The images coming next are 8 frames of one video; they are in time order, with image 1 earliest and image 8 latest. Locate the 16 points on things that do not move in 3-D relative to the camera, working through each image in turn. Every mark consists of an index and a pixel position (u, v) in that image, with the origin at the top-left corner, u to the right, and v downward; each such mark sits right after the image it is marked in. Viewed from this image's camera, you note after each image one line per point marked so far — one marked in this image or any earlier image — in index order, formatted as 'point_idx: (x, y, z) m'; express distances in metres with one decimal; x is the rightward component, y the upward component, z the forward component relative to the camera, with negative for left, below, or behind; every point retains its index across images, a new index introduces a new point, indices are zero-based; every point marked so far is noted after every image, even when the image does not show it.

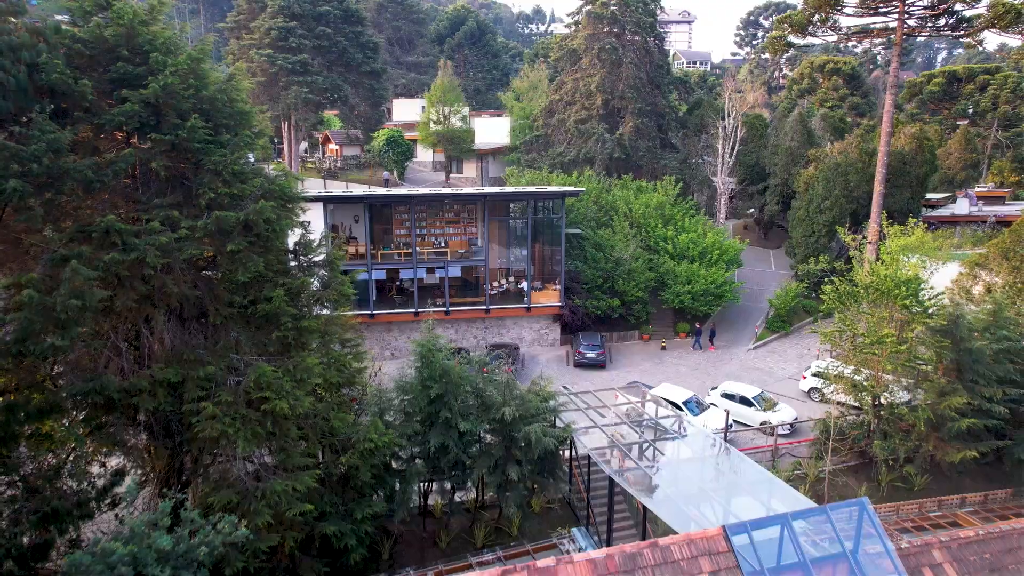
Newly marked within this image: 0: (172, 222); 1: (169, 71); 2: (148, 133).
0: (-11.4, +2.3, +11.8) m
1: (-11.3, +7.2, +11.6) m
2: (-12.2, +5.3, +11.8) m
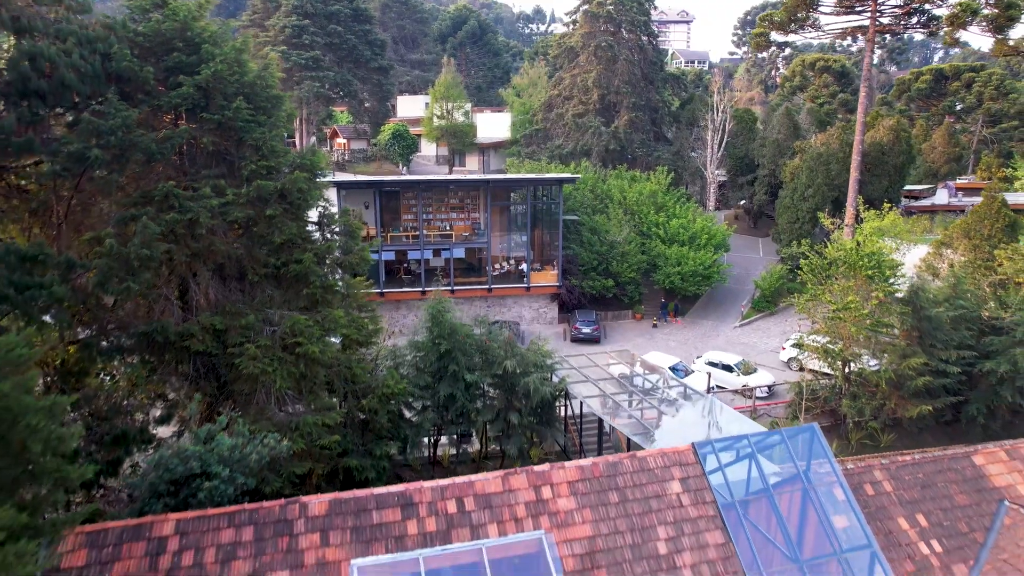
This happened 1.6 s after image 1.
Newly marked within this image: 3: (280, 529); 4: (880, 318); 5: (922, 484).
0: (-11.4, +3.8, +13.6) m
1: (-11.3, +8.7, +13.5) m
2: (-12.2, +6.8, +13.6) m
3: (-6.4, -6.6, +9.6) m
4: (+20.8, -1.6, +19.9) m
5: (+15.0, -7.1, +12.9) m
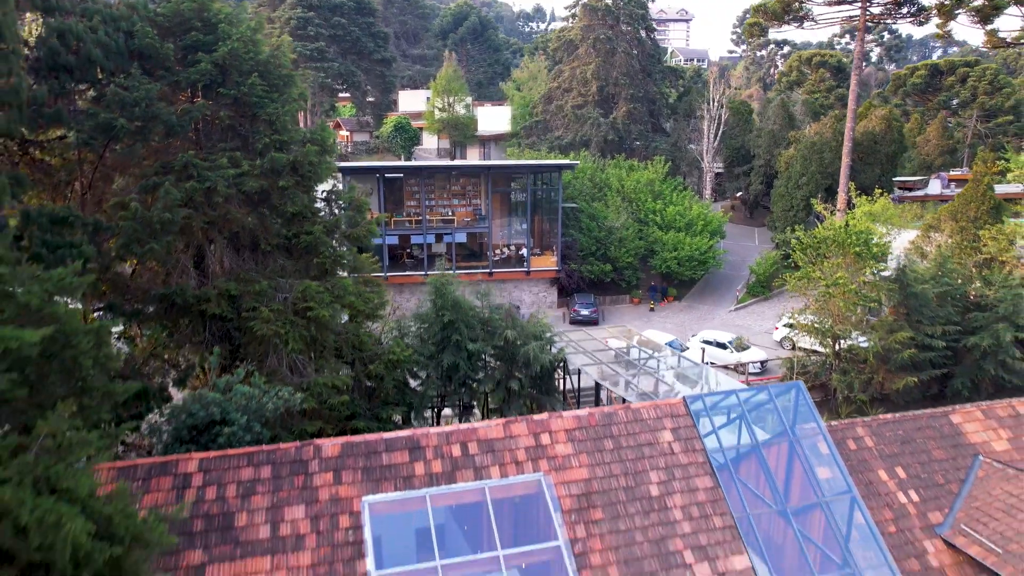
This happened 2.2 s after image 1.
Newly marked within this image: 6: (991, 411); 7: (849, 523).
0: (-11.3, +5.2, +14.3) m
1: (-11.3, +10.1, +14.2) m
2: (-12.1, +8.1, +14.3) m
3: (-6.4, -5.3, +10.3) m
4: (+20.8, -0.3, +20.6) m
5: (+15.1, -5.8, +13.6) m
6: (+19.5, -5.0, +14.3) m
7: (+11.3, -8.0, +11.7) m
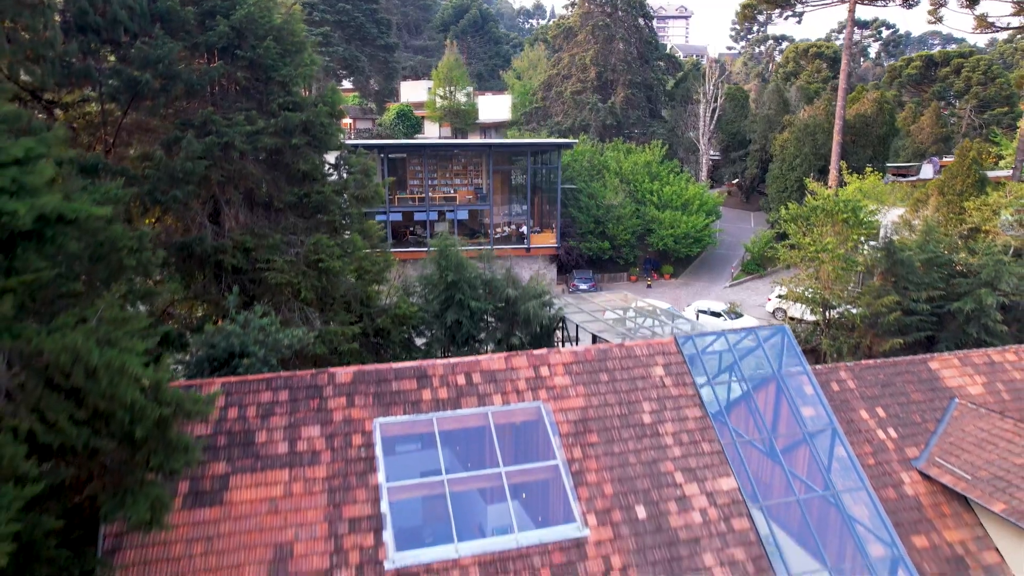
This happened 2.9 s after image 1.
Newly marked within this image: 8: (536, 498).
0: (-11.3, +7.2, +15.1) m
1: (-11.2, +12.1, +14.9) m
2: (-12.1, +10.1, +15.1) m
3: (-6.3, -3.3, +11.1) m
4: (+20.9, +1.7, +21.3) m
5: (+15.1, -3.8, +14.3) m
6: (+19.6, -3.0, +15.1) m
7: (+11.4, -6.0, +12.5) m
8: (+0.7, -6.4, +10.8) m
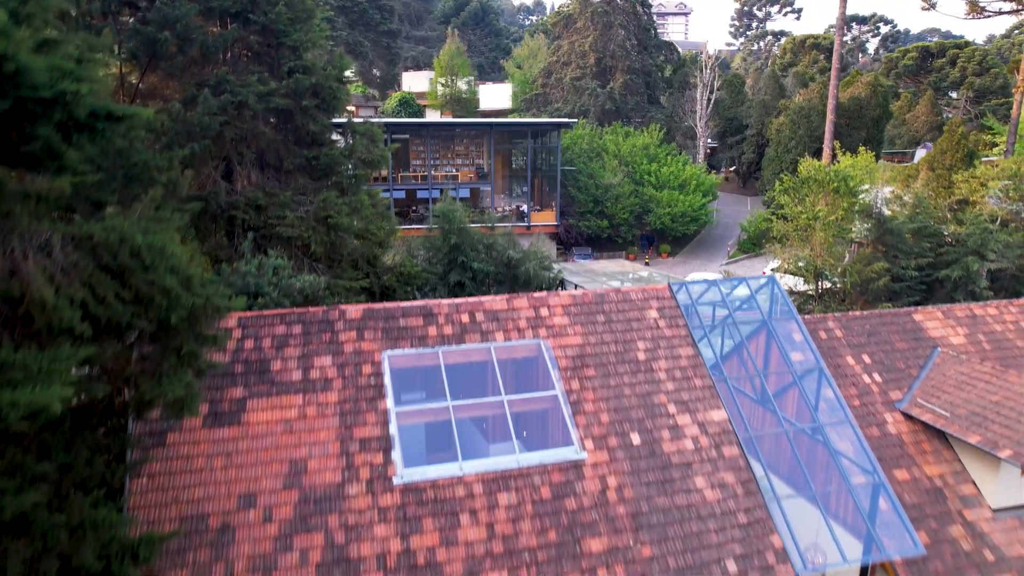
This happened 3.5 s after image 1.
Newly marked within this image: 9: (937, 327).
0: (-11.2, +9.1, +15.7) m
1: (-11.2, +14.1, +15.6) m
2: (-12.0, +12.1, +15.7) m
3: (-6.3, -1.3, +11.7) m
4: (+20.9, +3.7, +22.0) m
5: (+15.1, -1.9, +14.9) m
6: (+19.6, -1.1, +15.7) m
7: (+11.4, -4.0, +13.1) m
8: (+0.8, -4.4, +11.4) m
9: (+18.5, -1.7, +15.3) m
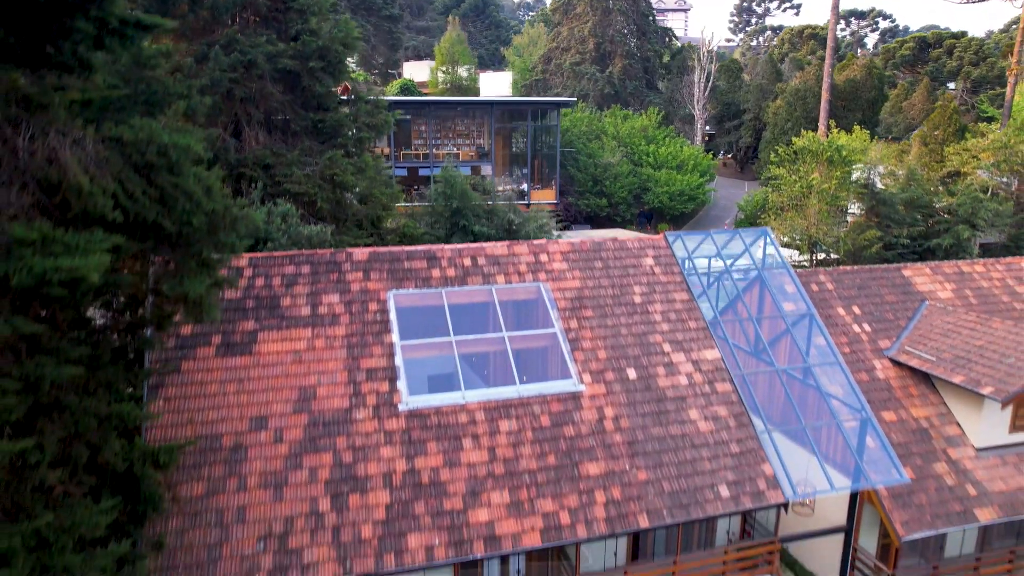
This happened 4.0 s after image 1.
0: (-11.2, +11.1, +16.2) m
1: (-11.1, +16.1, +16.0) m
2: (-12.0, +14.1, +16.1) m
3: (-6.2, +0.7, +12.1) m
4: (+21.0, +5.6, +22.4) m
5: (+15.2, +0.1, +15.4) m
6: (+19.6, +0.9, +16.2) m
7: (+11.4, -2.0, +13.6) m
8: (+0.8, -2.4, +11.8) m
9: (+18.5, +0.3, +15.8) m
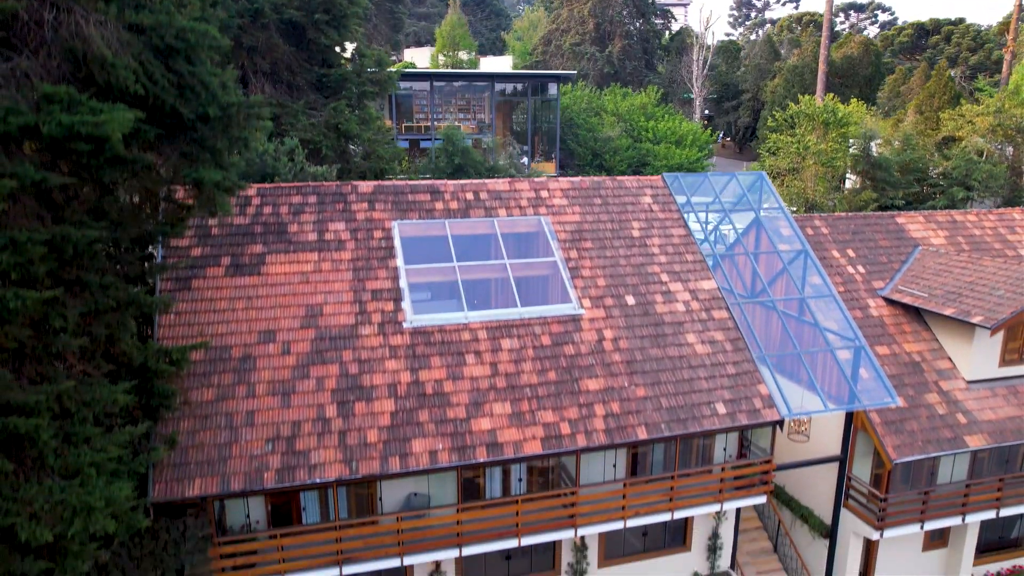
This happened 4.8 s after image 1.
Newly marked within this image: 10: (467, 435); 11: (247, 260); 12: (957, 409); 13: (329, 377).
0: (-11.2, +13.6, +16.4) m
1: (-11.1, +18.5, +16.3) m
2: (-11.9, +16.6, +16.4) m
3: (-6.2, +3.2, +12.4) m
4: (+21.0, +8.1, +22.7) m
5: (+15.2, +2.6, +15.7) m
6: (+19.7, +3.3, +16.5) m
7: (+11.5, +0.4, +13.8) m
8: (+0.8, 0.0, +12.1) m
9: (+18.6, +2.7, +16.1) m
10: (-1.3, -4.1, +9.9) m
11: (-8.5, +0.9, +11.3) m
12: (+16.4, -4.4, +12.9) m
13: (-5.3, -2.6, +10.2) m
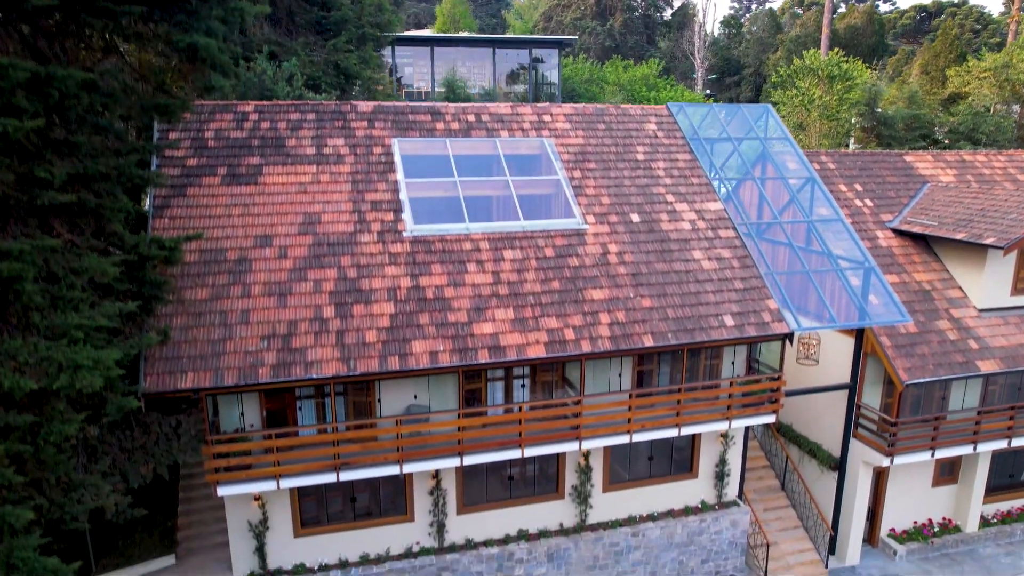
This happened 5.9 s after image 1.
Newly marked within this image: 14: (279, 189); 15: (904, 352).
0: (-11.1, +16.4, +16.2) m
1: (-11.0, +21.3, +16.1) m
2: (-11.8, +19.4, +16.2) m
3: (-6.1, +6.0, +12.1) m
4: (+21.1, +10.8, +22.5) m
5: (+15.3, +5.3, +15.4) m
6: (+19.8, +6.1, +16.2) m
7: (+11.6, +3.2, +13.6) m
8: (+0.9, +2.8, +11.9) m
9: (+18.7, +5.5, +15.8) m
10: (-1.2, -1.4, +9.7) m
11: (-8.4, +3.7, +11.0) m
12: (+16.4, -1.7, +12.7) m
13: (-5.2, +0.2, +9.9) m
14: (-7.2, +3.1, +10.9) m
15: (+13.5, -2.2, +12.1) m
